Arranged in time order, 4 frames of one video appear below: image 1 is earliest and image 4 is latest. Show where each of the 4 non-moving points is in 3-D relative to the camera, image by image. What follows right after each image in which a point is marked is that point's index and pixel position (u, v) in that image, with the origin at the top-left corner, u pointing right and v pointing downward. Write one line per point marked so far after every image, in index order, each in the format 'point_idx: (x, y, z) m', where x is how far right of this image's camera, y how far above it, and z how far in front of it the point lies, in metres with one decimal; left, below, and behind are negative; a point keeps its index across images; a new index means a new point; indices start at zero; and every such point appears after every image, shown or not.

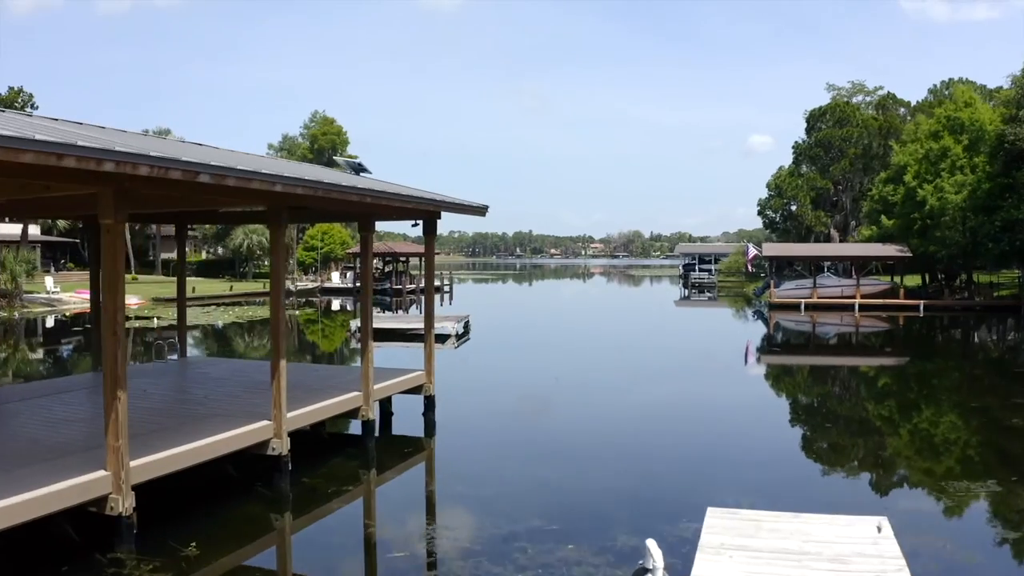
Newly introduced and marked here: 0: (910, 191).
0: (+10.4, +2.5, +19.6) m
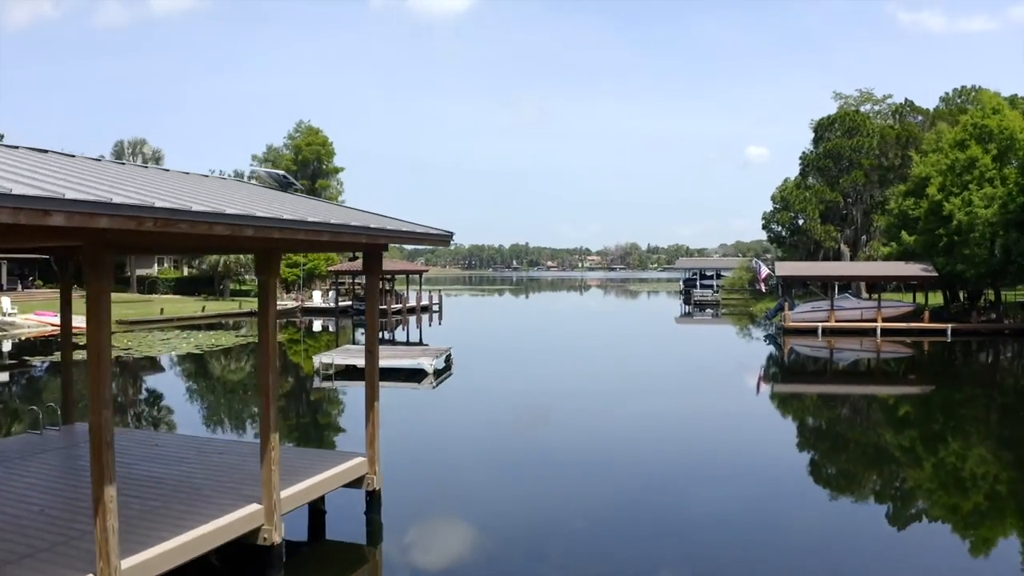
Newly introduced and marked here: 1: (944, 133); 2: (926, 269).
0: (+10.1, +2.0, +18.2) m
1: (+11.3, +4.1, +19.8) m
2: (+9.7, +0.4, +17.7) m
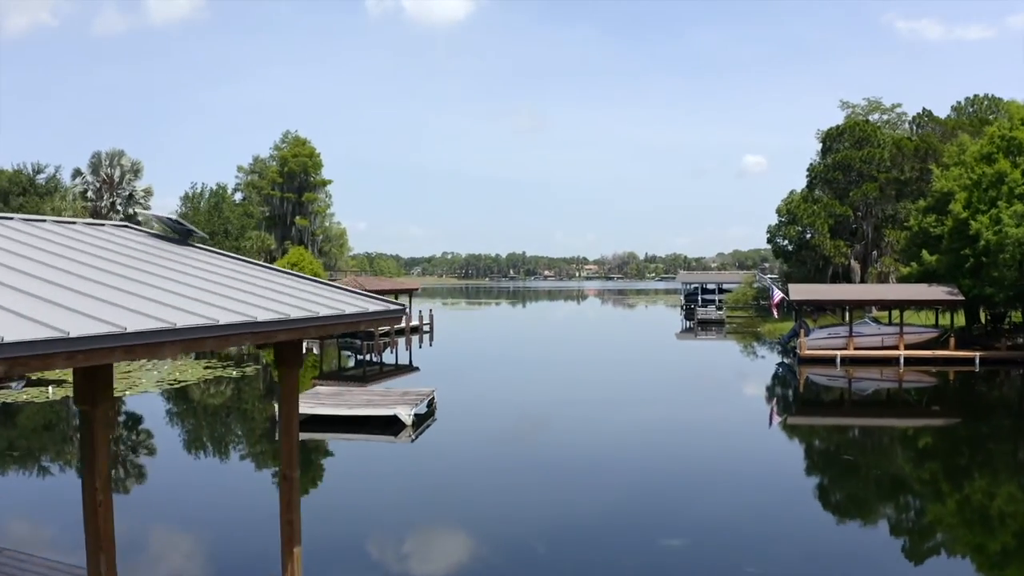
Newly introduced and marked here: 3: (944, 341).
0: (+10.0, +1.5, +16.9) m
1: (+11.2, +3.5, +18.6) m
2: (+9.6, -0.1, +16.4) m
3: (+11.4, -1.3, +20.1) m
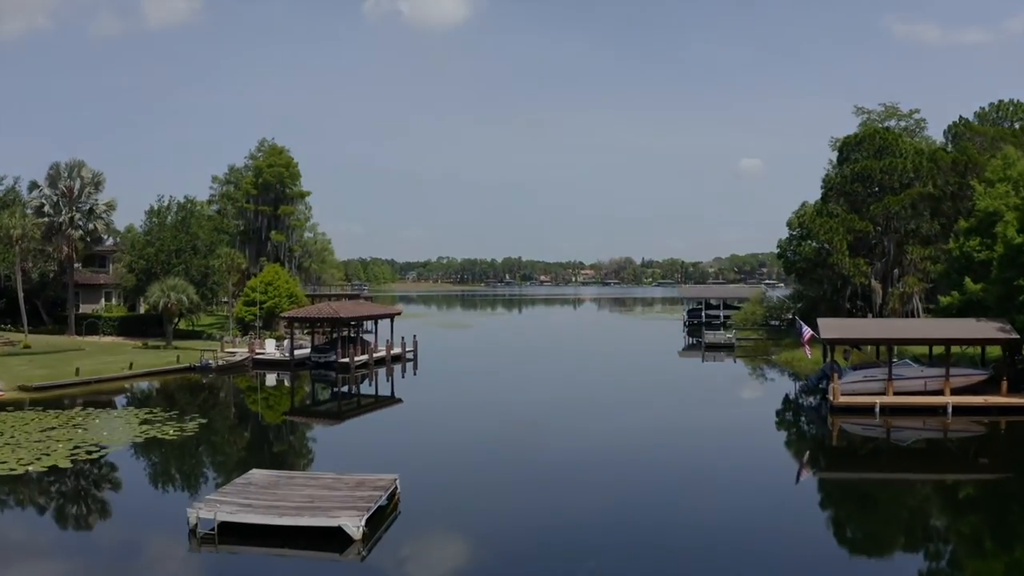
0: (+9.8, +0.8, +14.9) m
1: (+10.9, +2.9, +16.6) m
2: (+9.3, -0.7, +14.4) m
3: (+11.1, -2.0, +18.0) m
